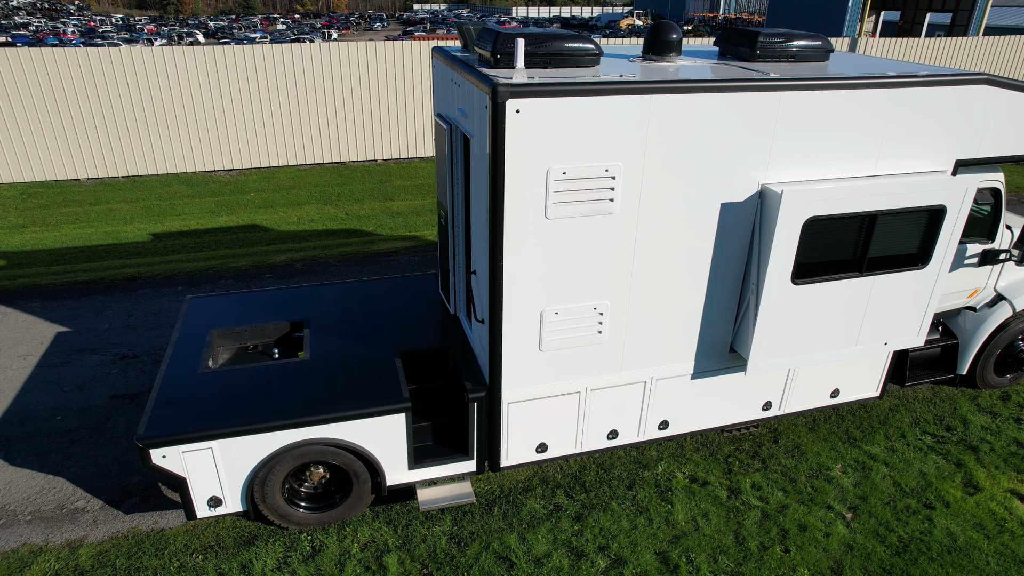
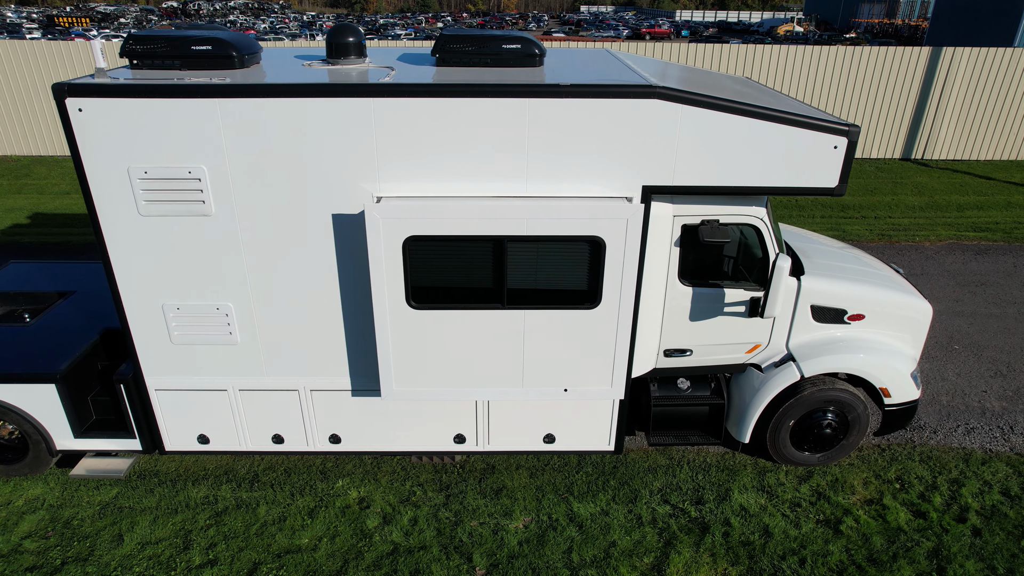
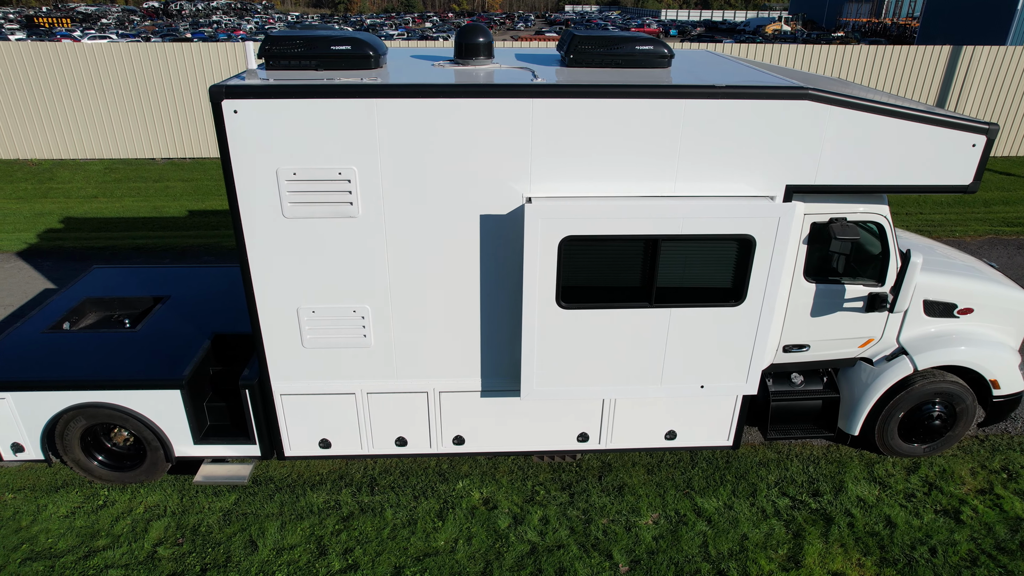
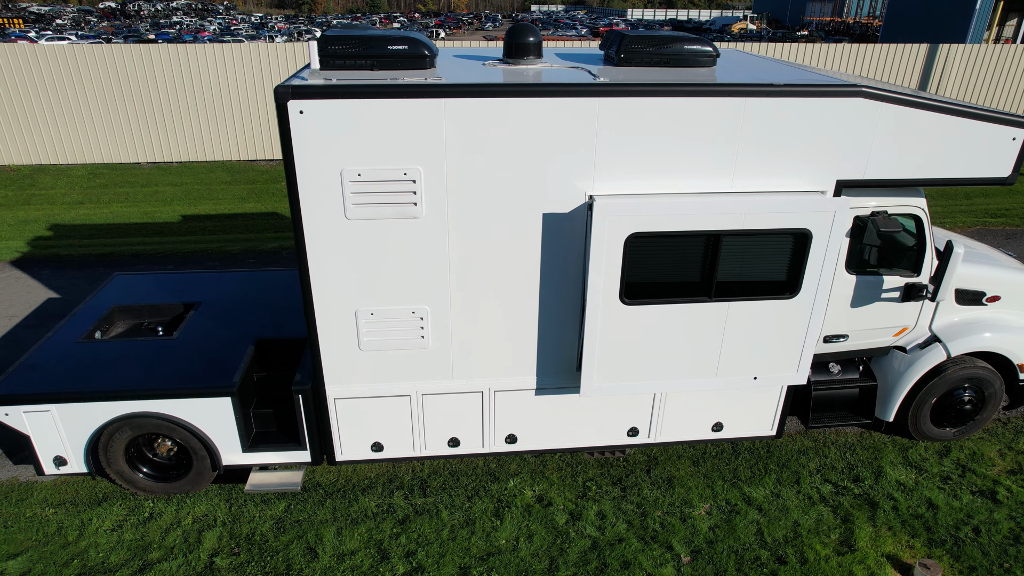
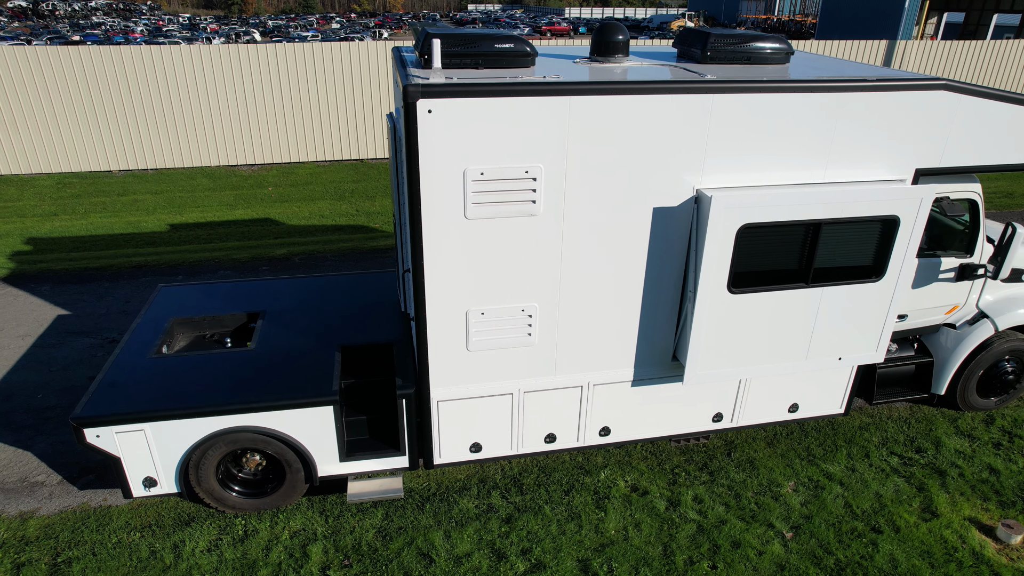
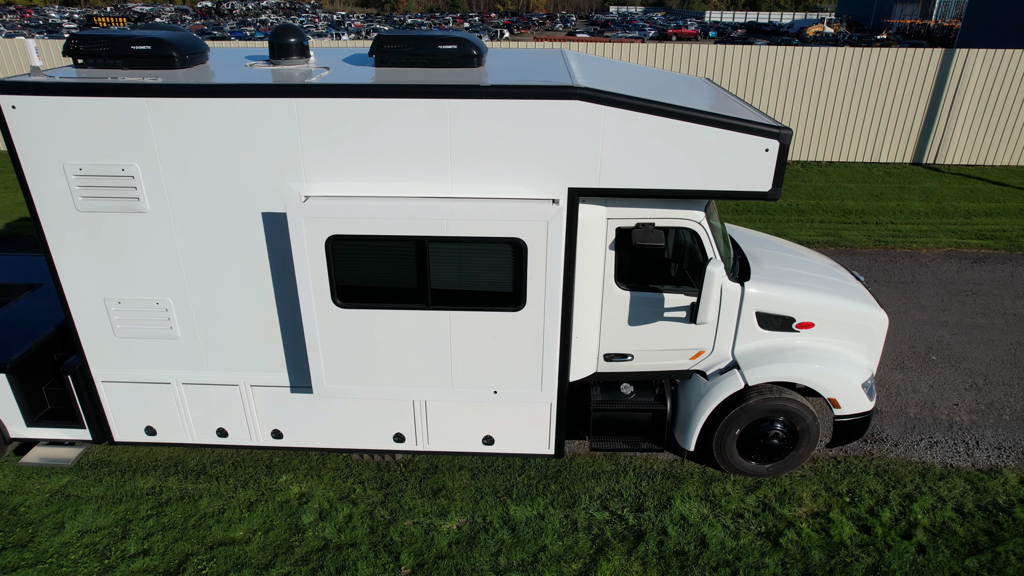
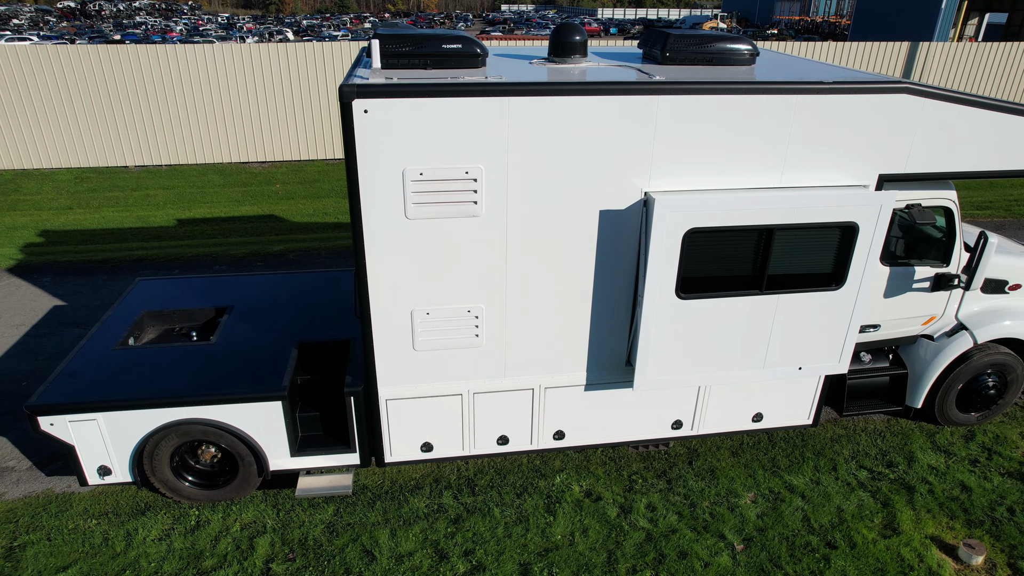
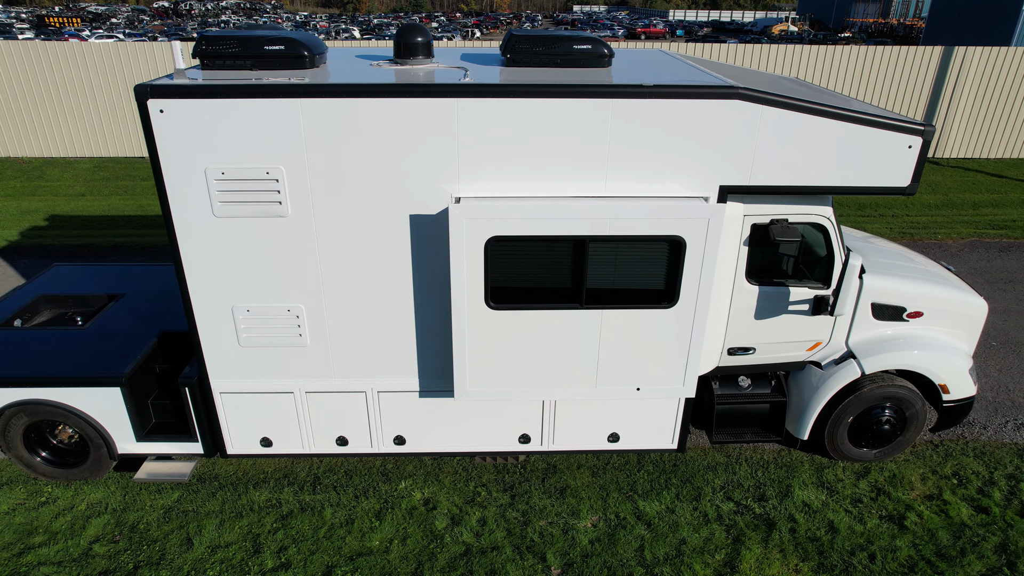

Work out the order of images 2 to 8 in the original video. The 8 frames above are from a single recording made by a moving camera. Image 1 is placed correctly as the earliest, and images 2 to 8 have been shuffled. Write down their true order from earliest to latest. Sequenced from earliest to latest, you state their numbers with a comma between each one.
5, 7, 4, 3, 8, 2, 6
